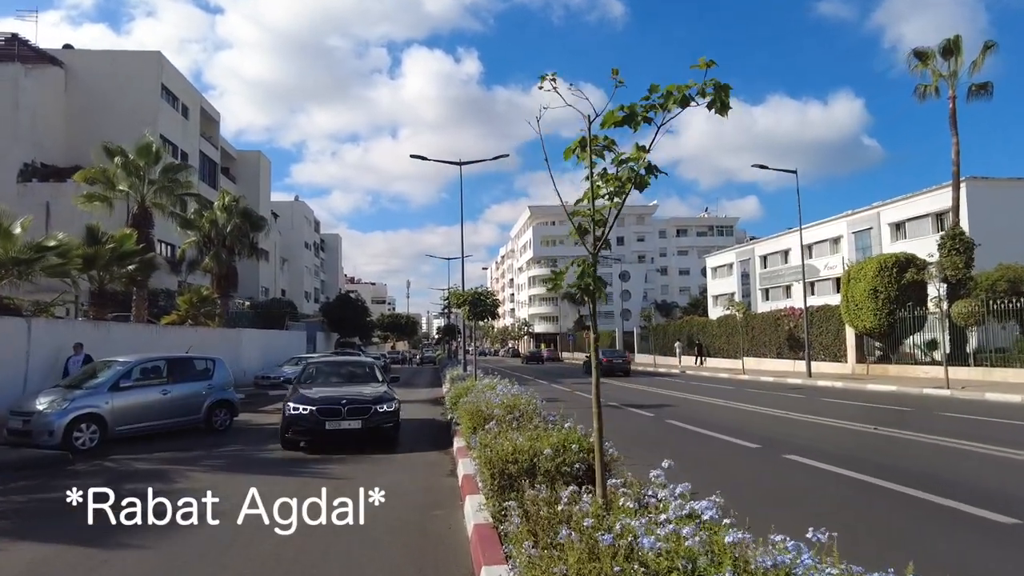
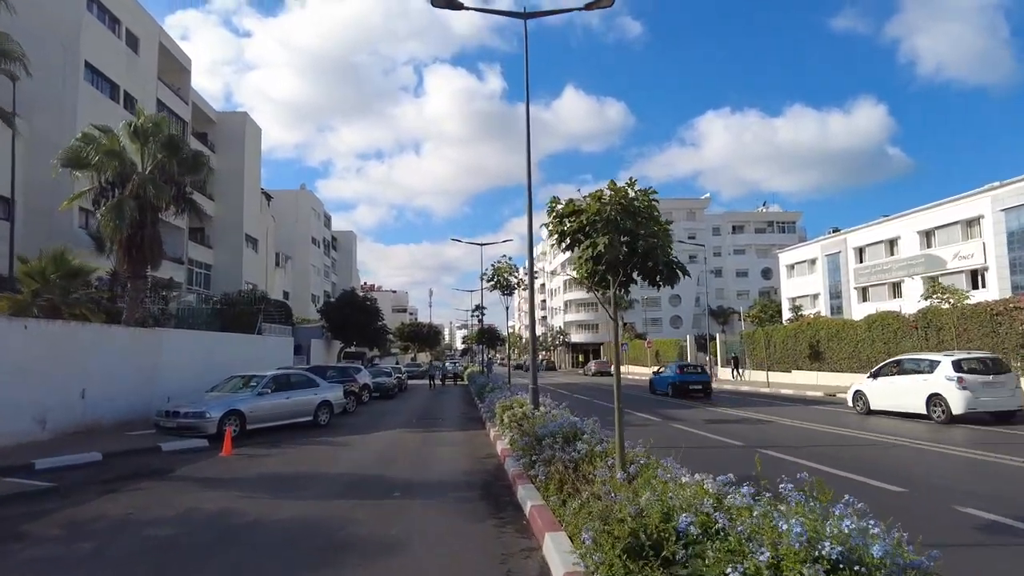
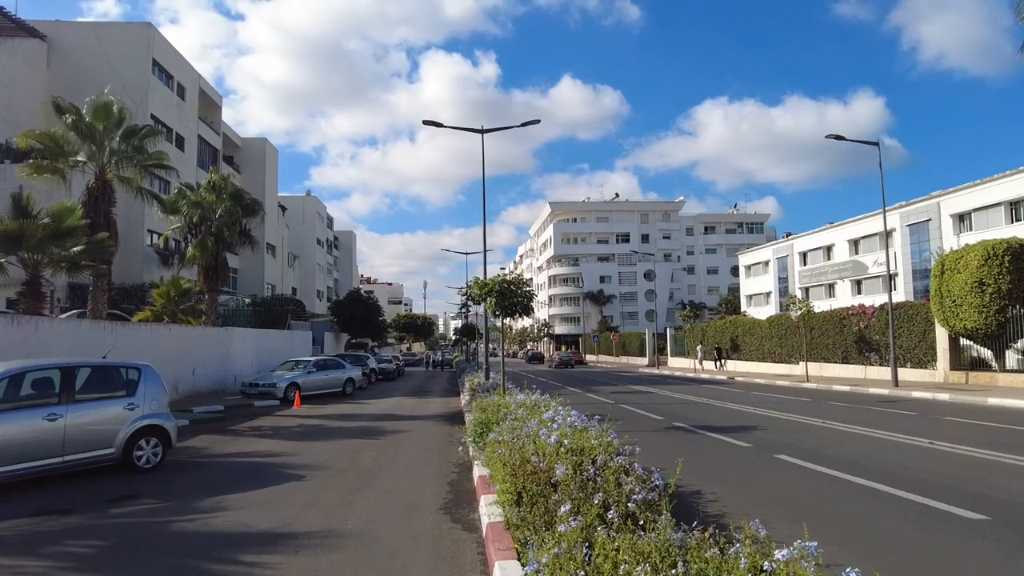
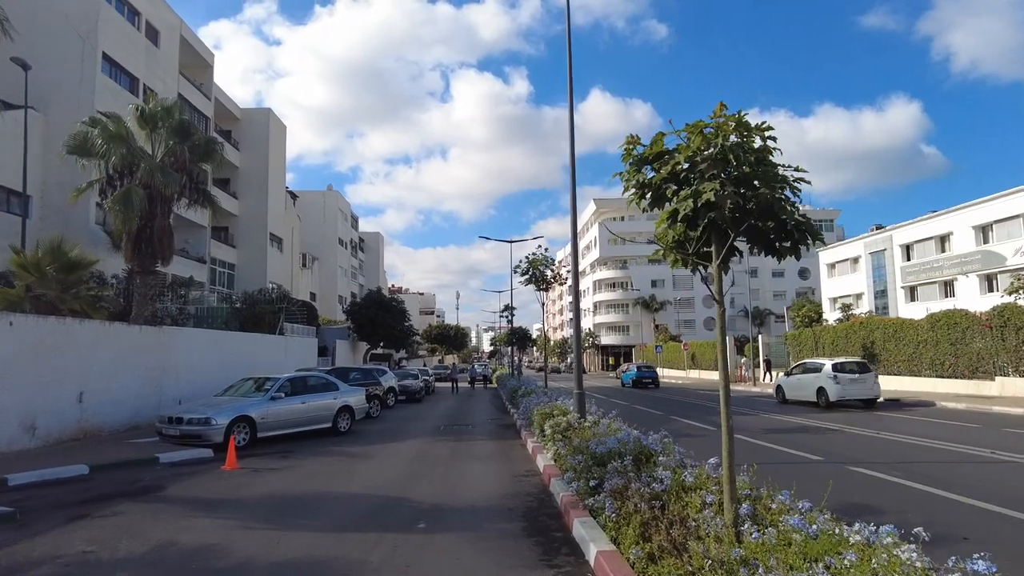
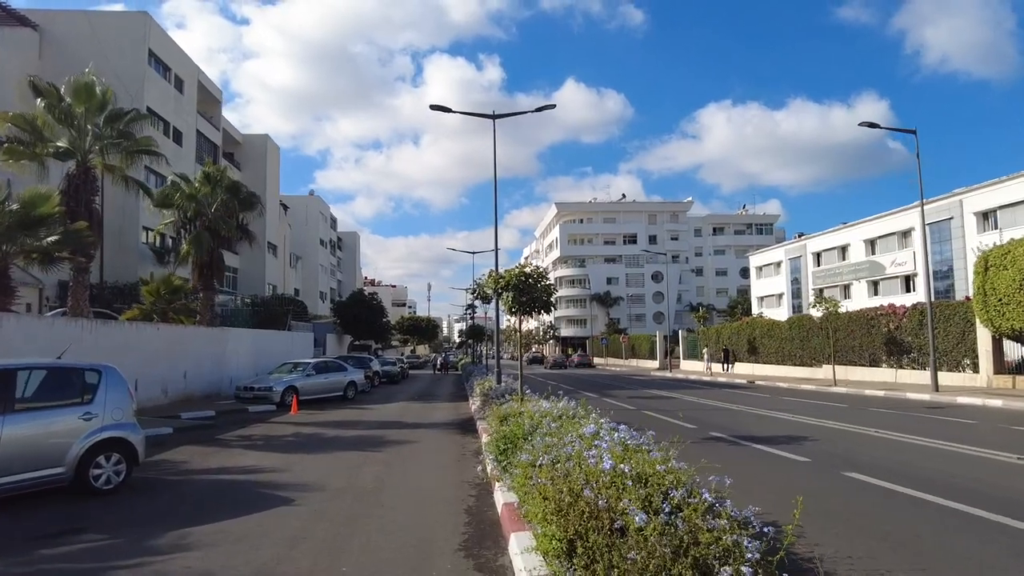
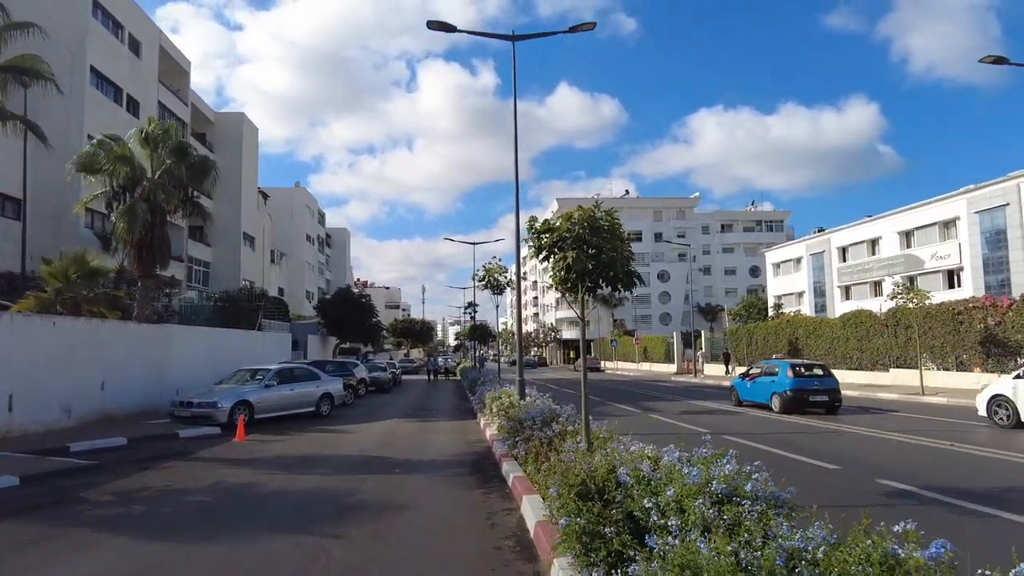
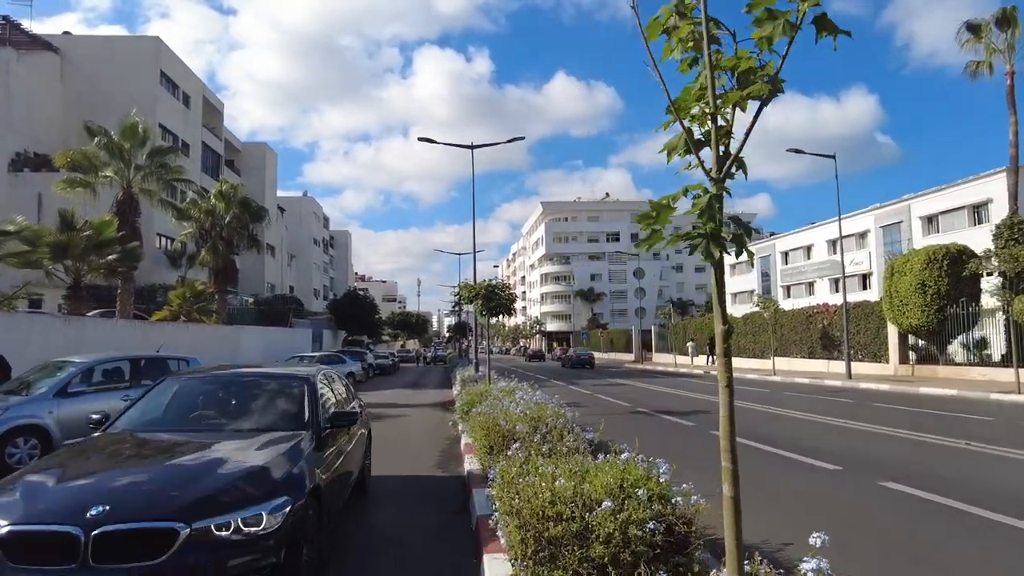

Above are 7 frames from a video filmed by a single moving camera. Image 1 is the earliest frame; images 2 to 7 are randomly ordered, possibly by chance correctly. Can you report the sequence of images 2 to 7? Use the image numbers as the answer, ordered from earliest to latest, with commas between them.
7, 3, 5, 6, 2, 4
